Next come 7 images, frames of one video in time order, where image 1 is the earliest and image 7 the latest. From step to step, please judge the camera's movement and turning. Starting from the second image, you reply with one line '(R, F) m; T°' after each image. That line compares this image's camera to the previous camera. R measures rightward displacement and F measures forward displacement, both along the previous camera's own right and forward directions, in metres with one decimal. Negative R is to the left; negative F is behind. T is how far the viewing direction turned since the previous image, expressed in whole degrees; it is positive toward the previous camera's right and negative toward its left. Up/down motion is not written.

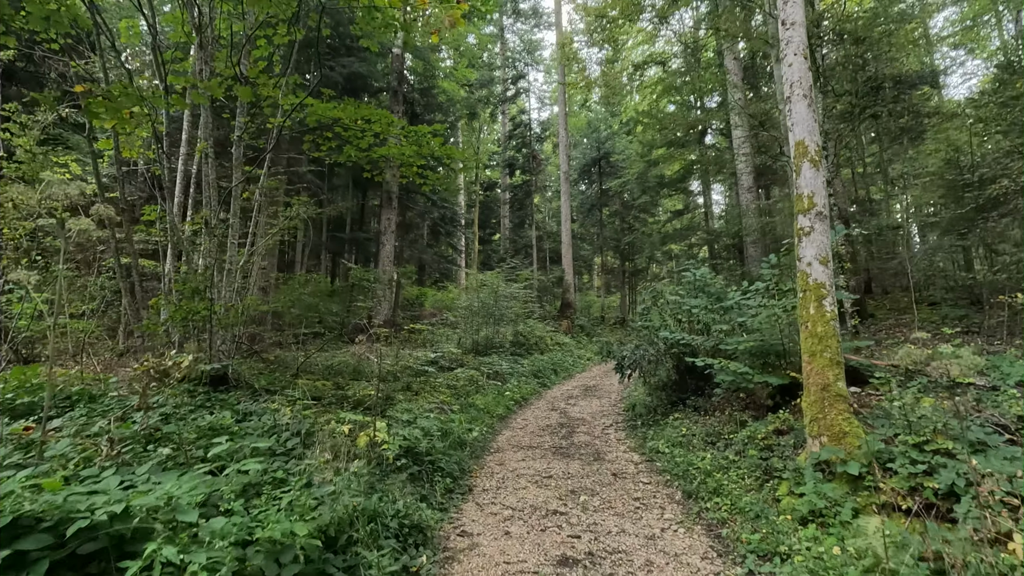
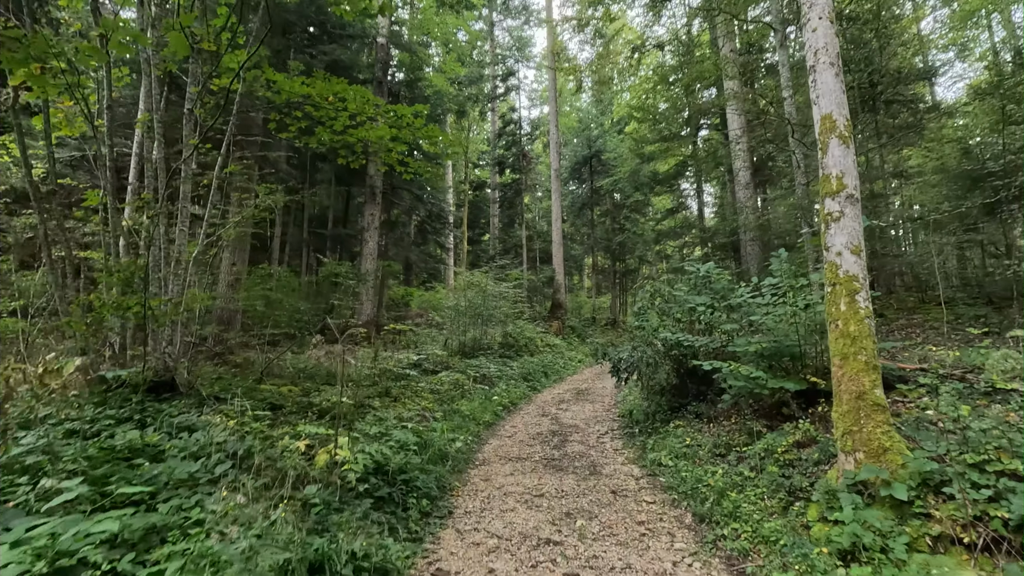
(0.0, +0.6) m; +1°
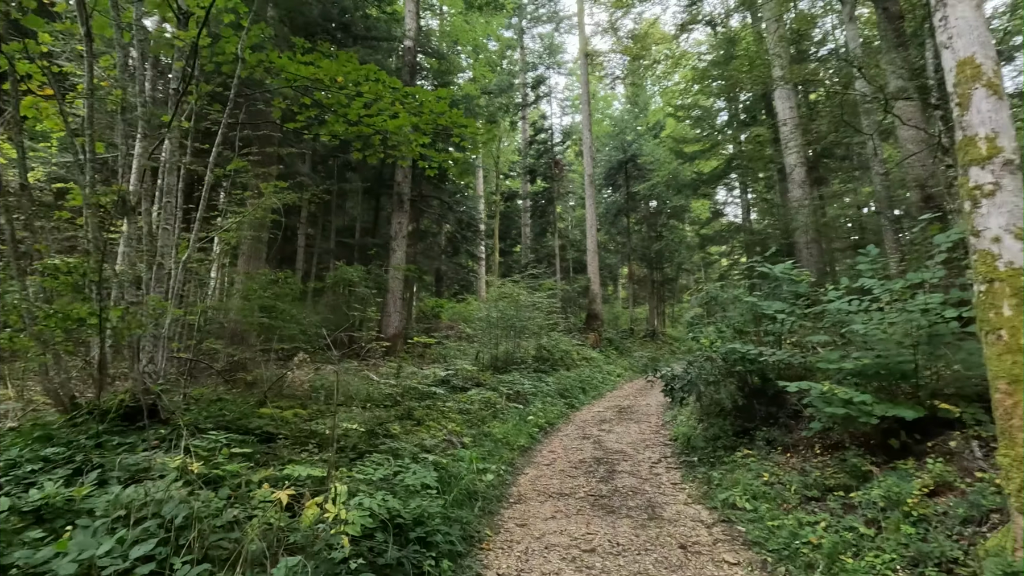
(-0.1, +0.8) m; -3°
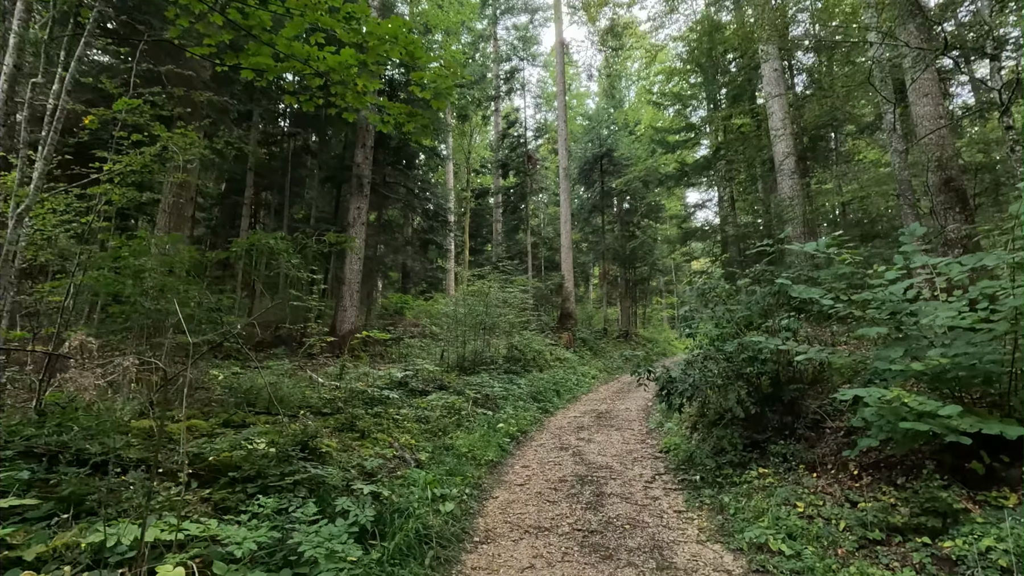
(0.0, +1.1) m; +3°
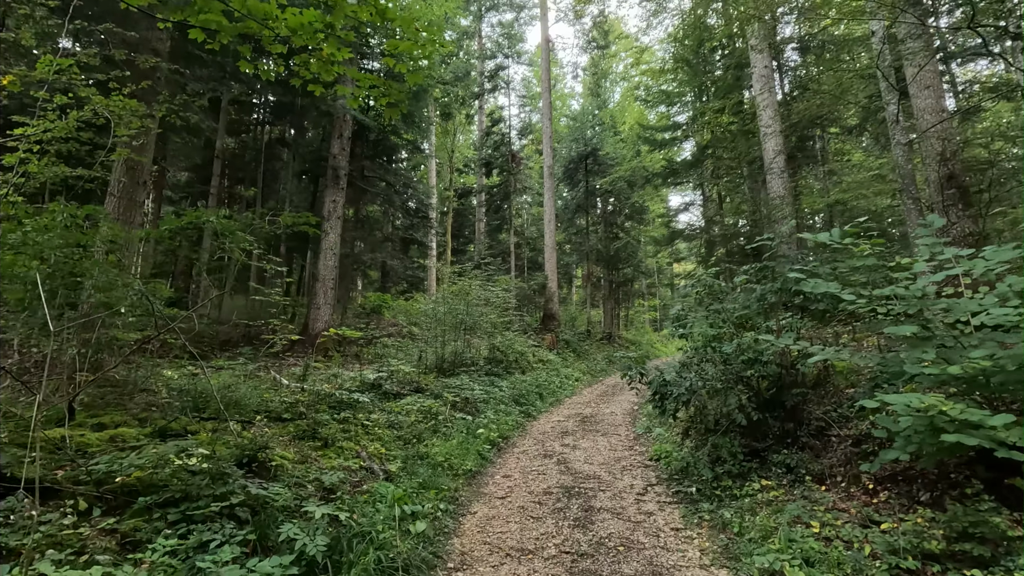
(0.0, +0.5) m; +2°
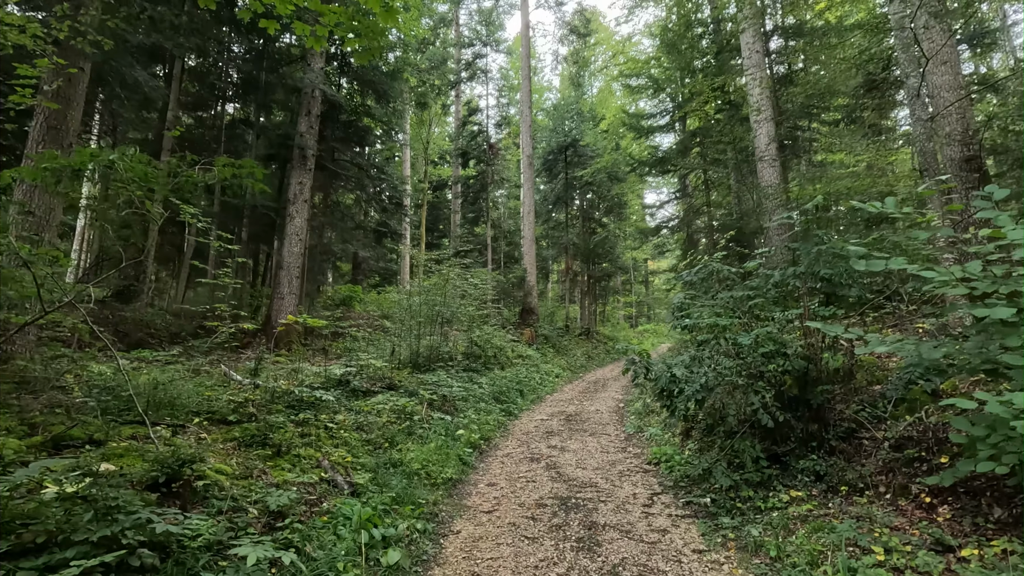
(-0.1, +0.7) m; +3°
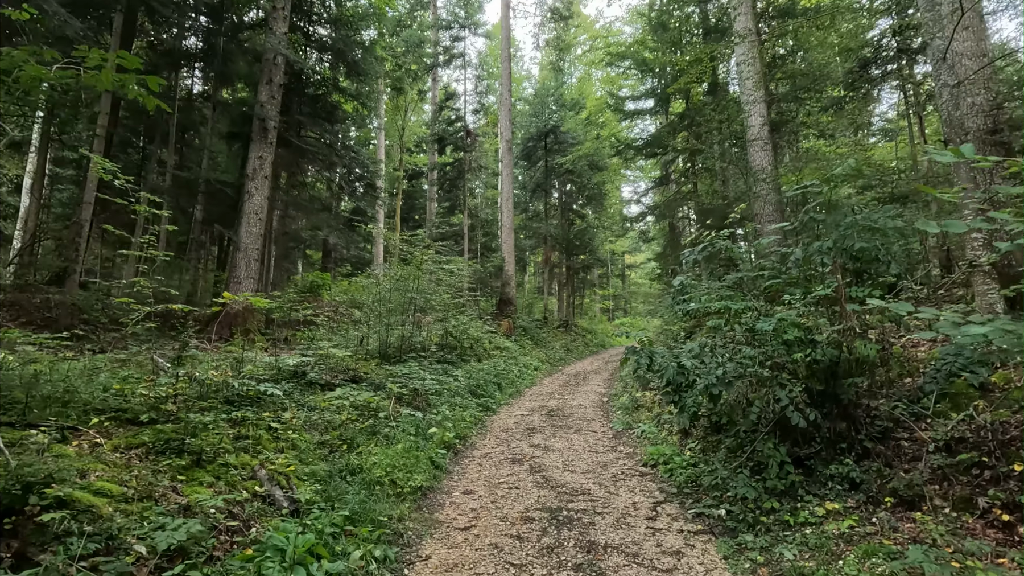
(0.0, +0.7) m; +3°
